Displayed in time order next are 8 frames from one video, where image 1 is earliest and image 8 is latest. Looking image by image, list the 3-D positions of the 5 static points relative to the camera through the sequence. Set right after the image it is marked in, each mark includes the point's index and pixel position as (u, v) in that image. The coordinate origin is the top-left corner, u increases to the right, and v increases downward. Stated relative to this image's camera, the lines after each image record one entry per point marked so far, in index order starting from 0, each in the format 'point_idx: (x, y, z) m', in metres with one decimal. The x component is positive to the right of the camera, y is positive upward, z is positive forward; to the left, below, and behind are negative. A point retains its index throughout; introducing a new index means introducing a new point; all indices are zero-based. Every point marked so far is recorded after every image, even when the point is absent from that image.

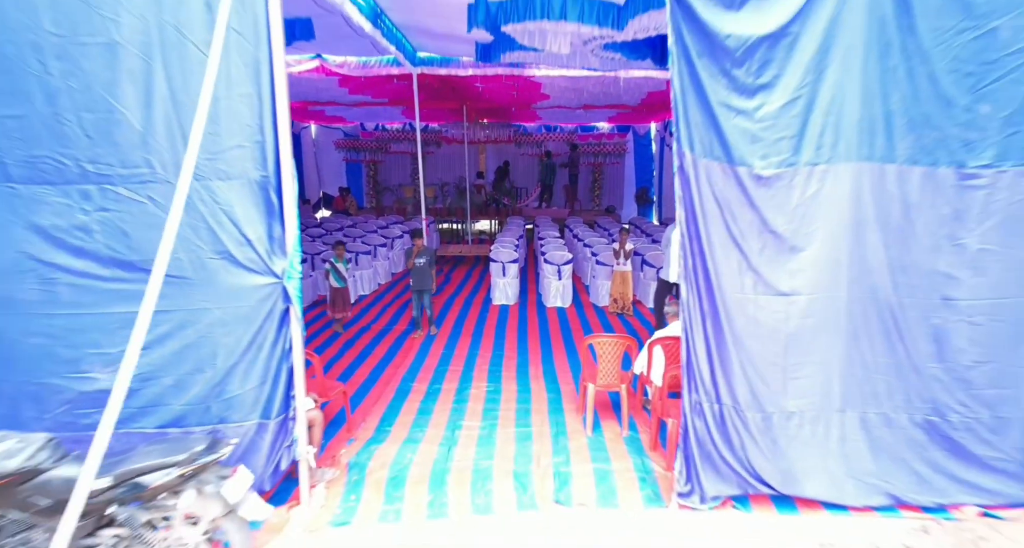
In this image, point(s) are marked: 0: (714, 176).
0: (+1.0, +0.5, +2.0) m
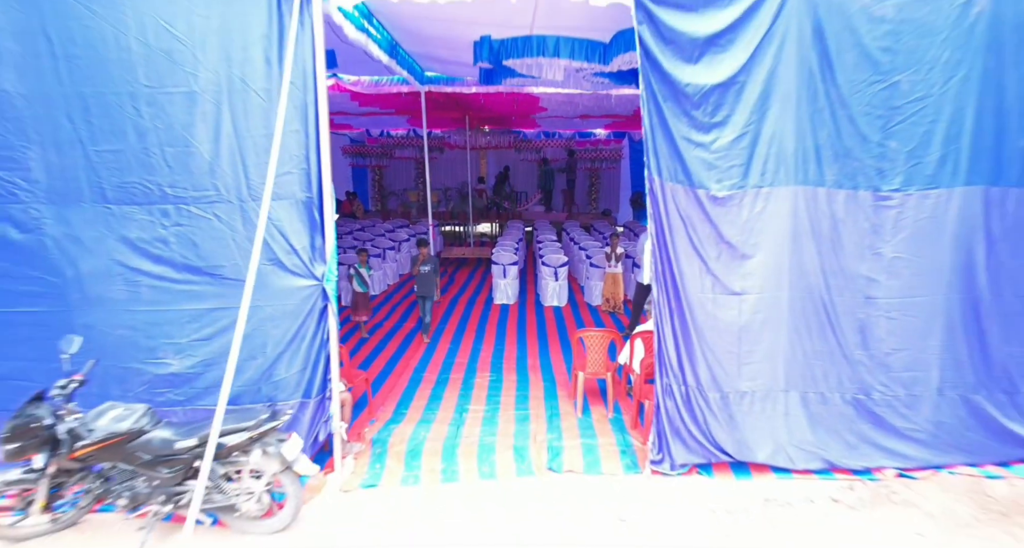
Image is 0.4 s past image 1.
0: (+1.0, +0.5, +2.5) m
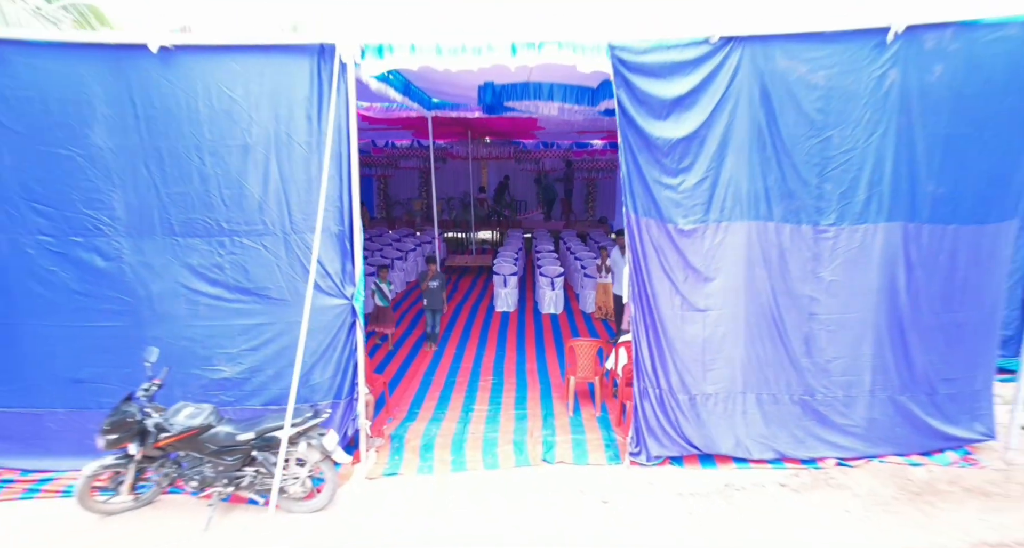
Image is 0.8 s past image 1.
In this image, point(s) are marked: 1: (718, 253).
0: (+1.0, +0.3, +3.0) m
1: (+1.4, +0.2, +3.0) m
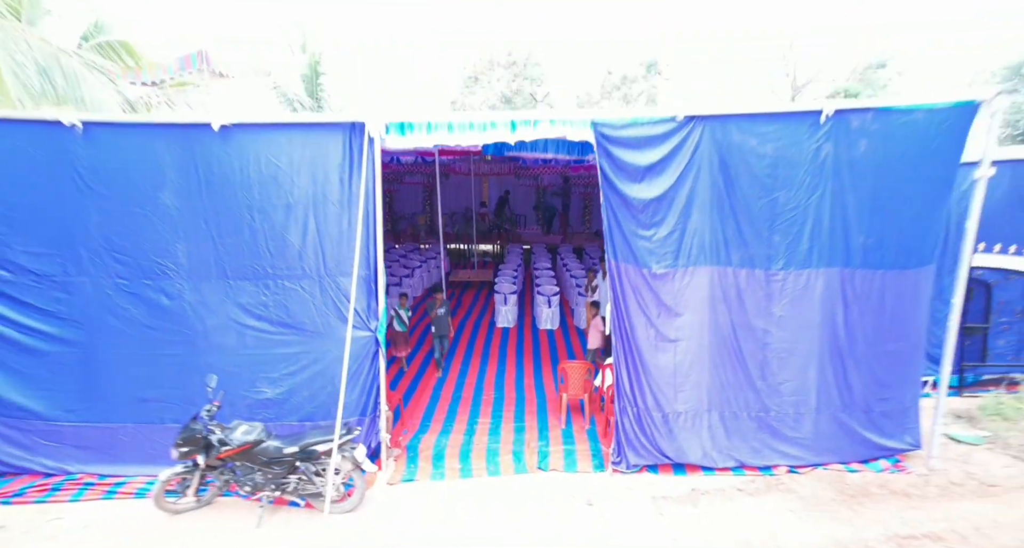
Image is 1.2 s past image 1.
0: (+1.0, 0.0, +3.6) m
1: (+1.4, -0.1, +3.6) m
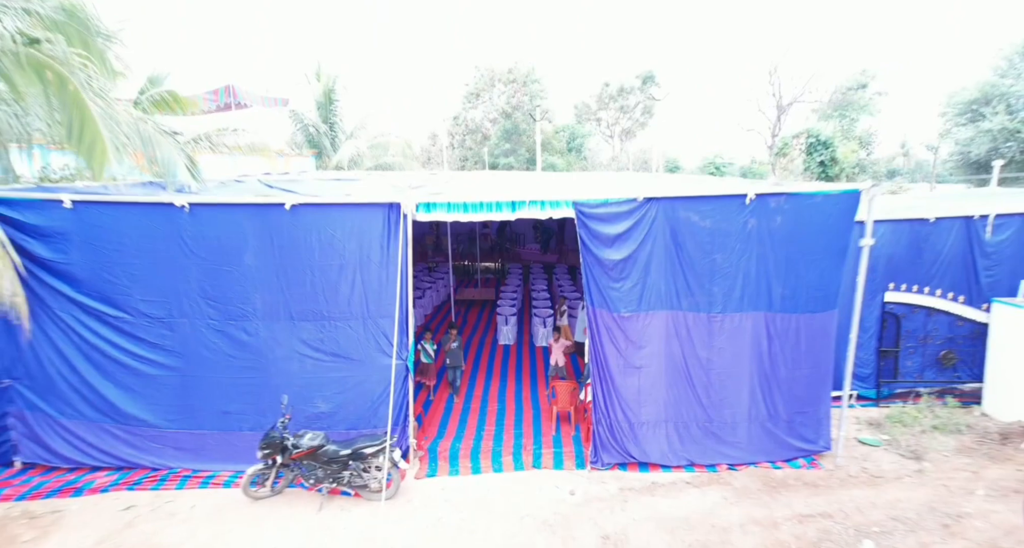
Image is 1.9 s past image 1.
0: (+1.0, -0.4, +4.7) m
1: (+1.4, -0.6, +4.7) m
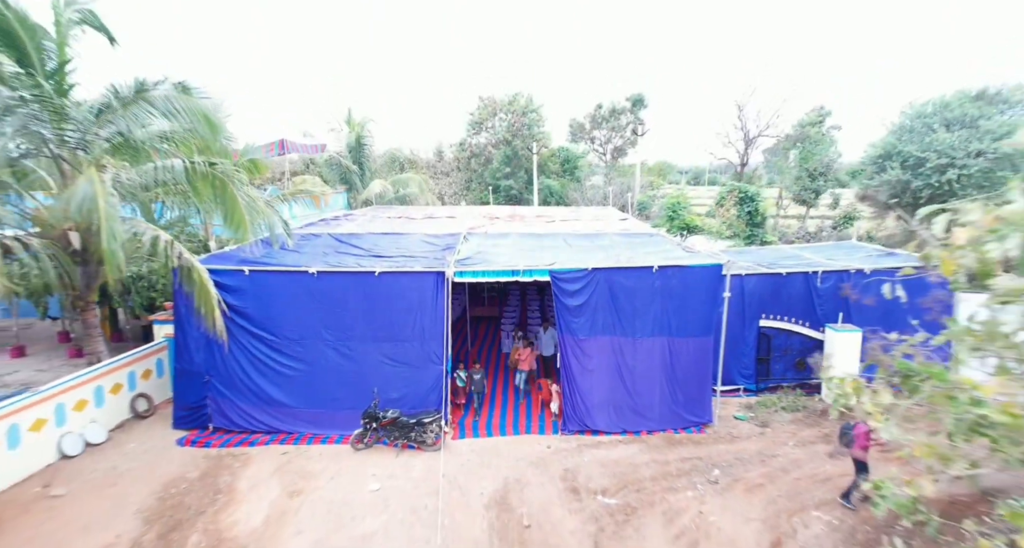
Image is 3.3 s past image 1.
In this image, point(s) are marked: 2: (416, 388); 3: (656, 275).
0: (+1.0, -1.1, +7.6) m
1: (+1.4, -1.2, +7.6) m
2: (-1.7, -2.0, +7.7) m
3: (+2.4, 0.0, +7.3) m
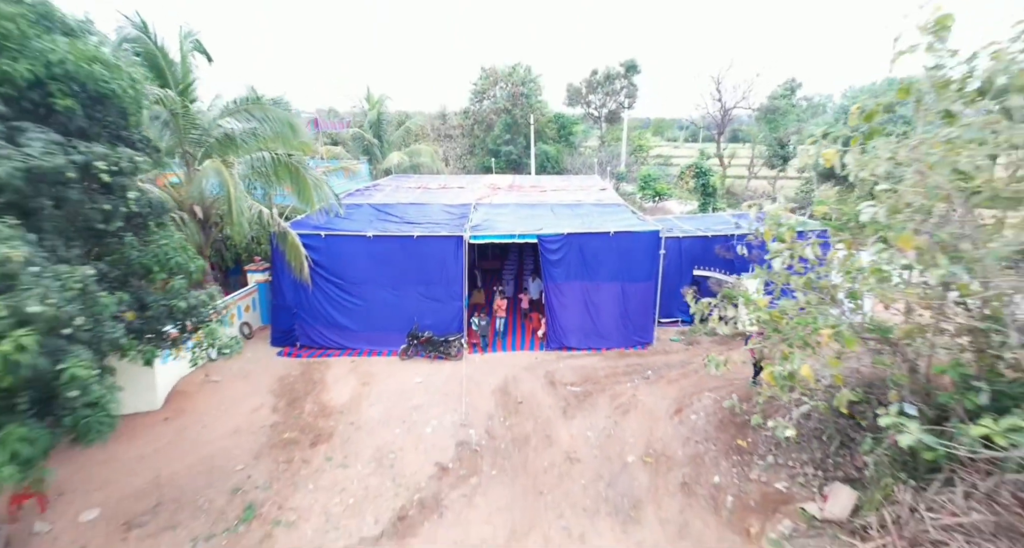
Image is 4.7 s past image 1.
0: (+0.9, -0.2, +10.6) m
1: (+1.4, -0.4, +10.6) m
2: (-1.7, -1.1, +10.8) m
3: (+2.3, +0.8, +10.2) m
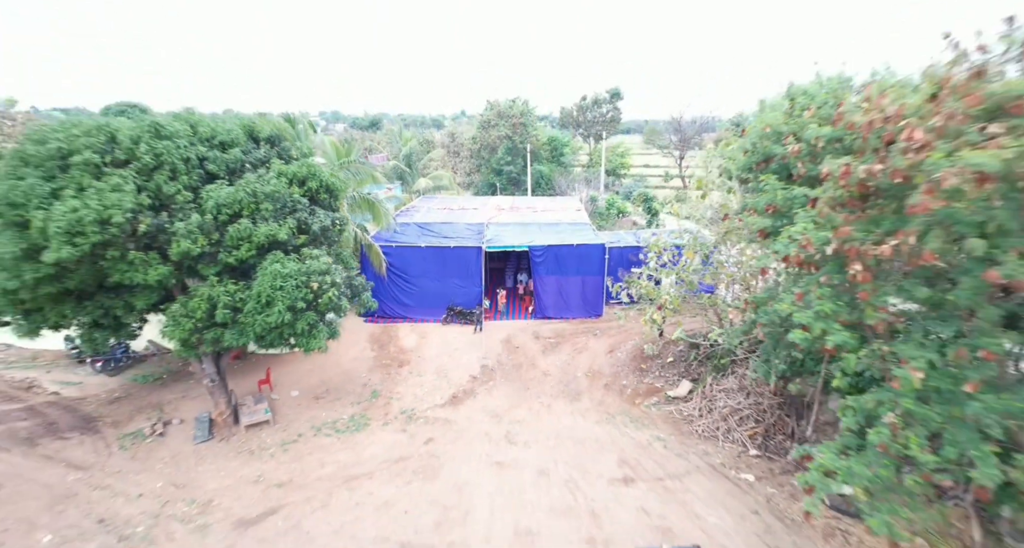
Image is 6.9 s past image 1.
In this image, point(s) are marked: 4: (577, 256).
0: (+0.9, -0.1, +16.2) m
1: (+1.4, -0.2, +16.3) m
2: (-1.7, -0.9, +16.4) m
3: (+2.4, +1.0, +15.9) m
4: (+2.3, +0.6, +16.0) m
